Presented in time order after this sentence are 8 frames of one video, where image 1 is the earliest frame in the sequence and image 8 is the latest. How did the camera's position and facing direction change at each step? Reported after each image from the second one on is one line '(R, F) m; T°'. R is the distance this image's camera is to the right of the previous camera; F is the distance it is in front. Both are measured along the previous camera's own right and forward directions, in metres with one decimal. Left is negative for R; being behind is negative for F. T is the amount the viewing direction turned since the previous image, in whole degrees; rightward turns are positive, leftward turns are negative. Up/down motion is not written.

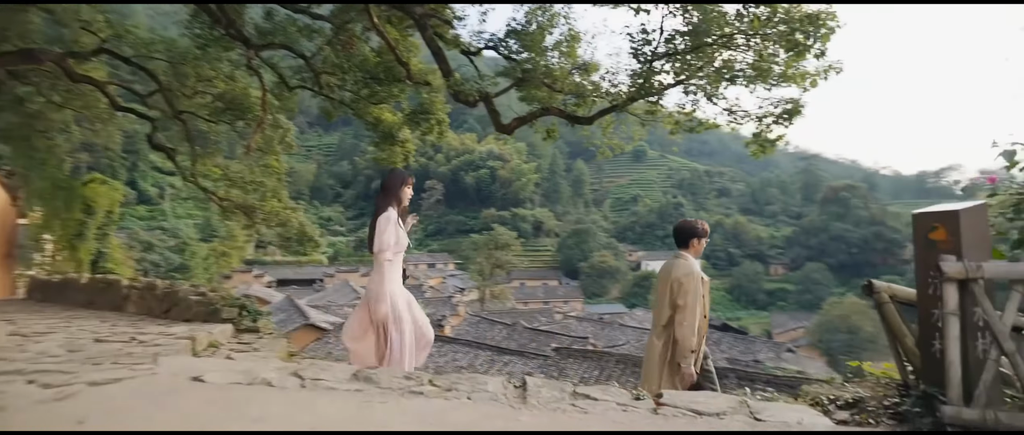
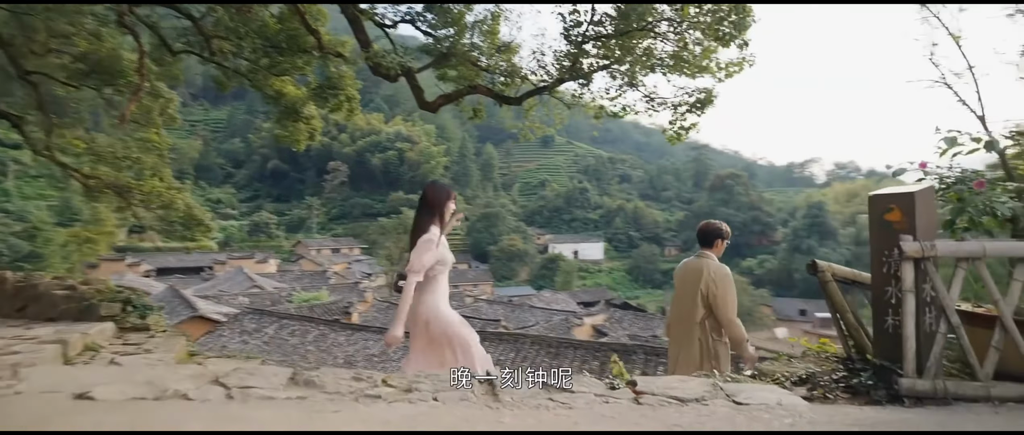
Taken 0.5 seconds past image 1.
(-0.1, +0.1) m; +10°
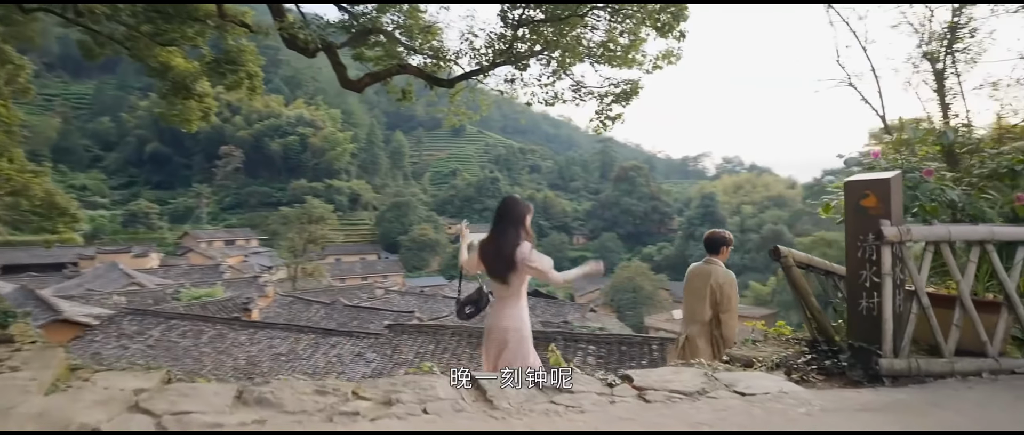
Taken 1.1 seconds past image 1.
(-0.2, +0.1) m; +10°
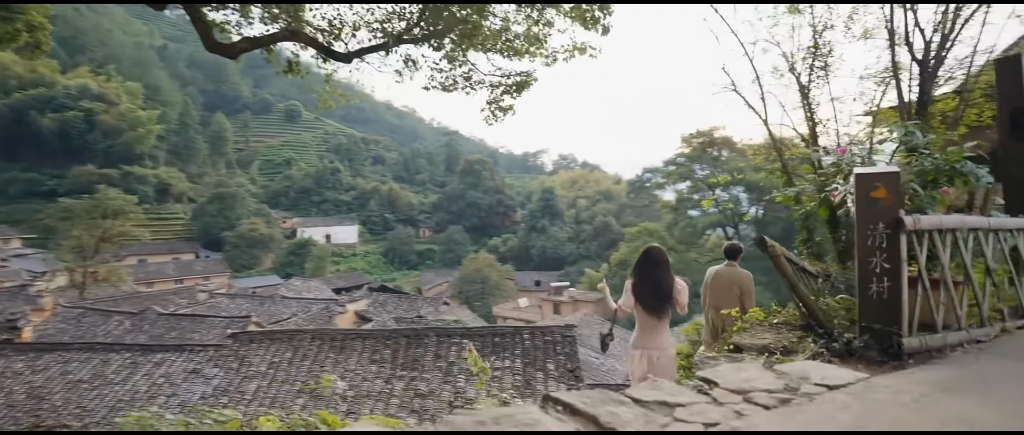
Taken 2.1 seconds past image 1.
(-0.4, +0.2) m; +17°
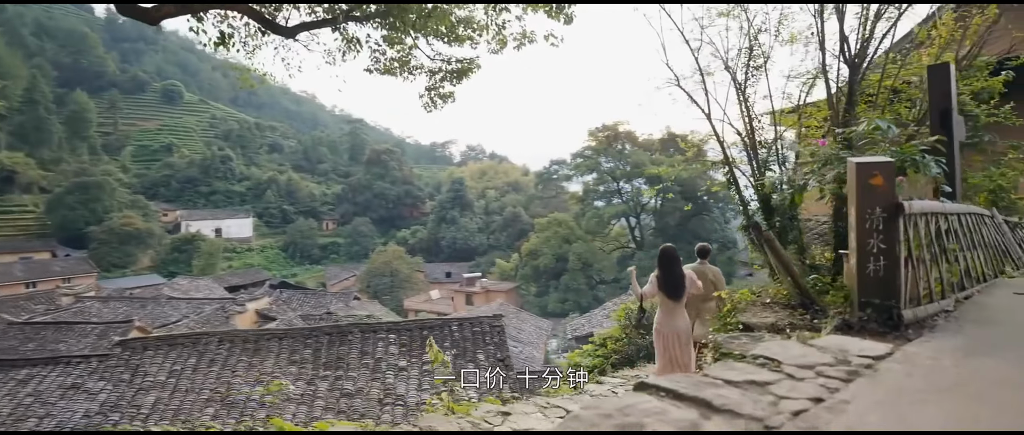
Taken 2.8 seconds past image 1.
(-0.3, +0.1) m; +10°
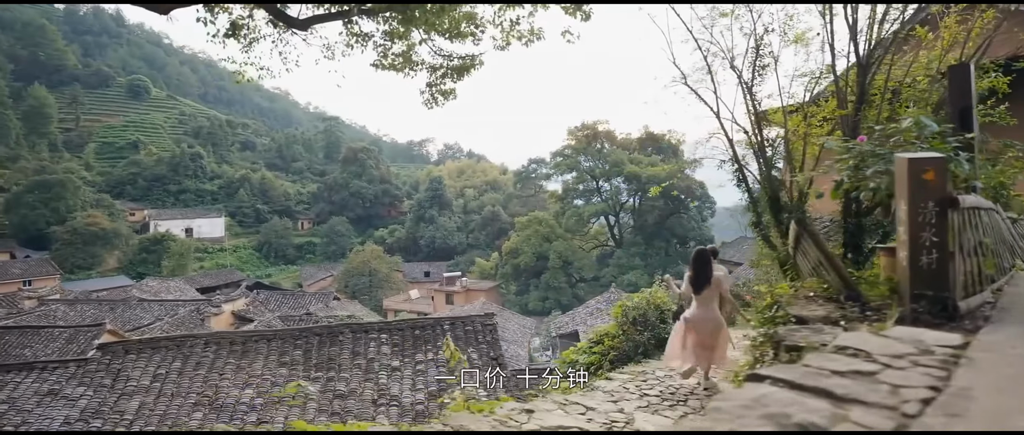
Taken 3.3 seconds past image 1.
(-0.2, 0.0) m; +3°
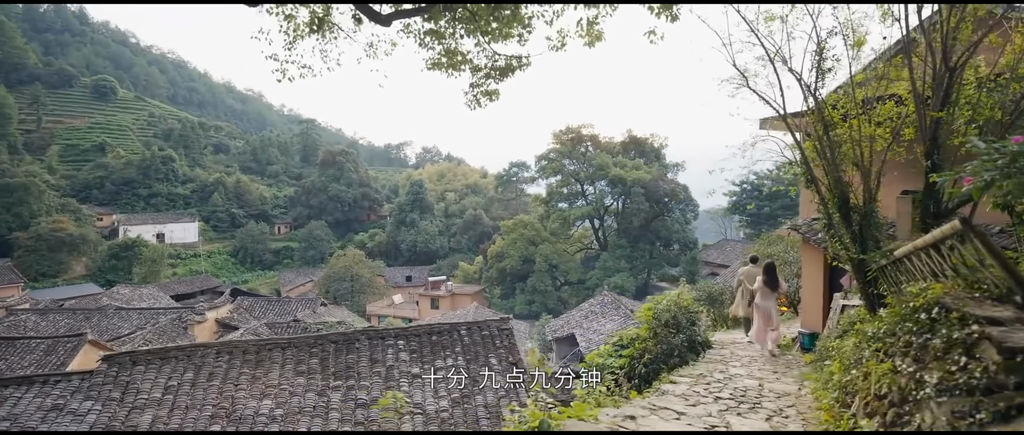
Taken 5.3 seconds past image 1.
(-0.6, +0.1) m; +3°
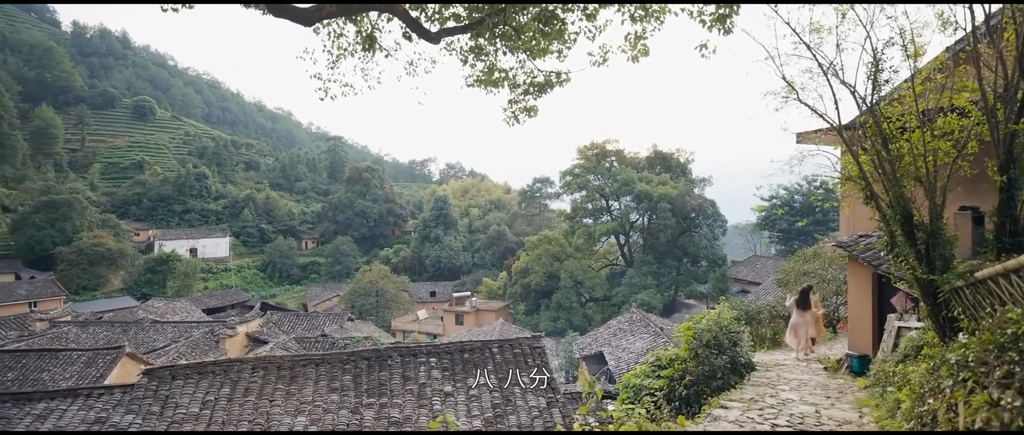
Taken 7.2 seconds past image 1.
(-0.1, +0.1) m; -2°
